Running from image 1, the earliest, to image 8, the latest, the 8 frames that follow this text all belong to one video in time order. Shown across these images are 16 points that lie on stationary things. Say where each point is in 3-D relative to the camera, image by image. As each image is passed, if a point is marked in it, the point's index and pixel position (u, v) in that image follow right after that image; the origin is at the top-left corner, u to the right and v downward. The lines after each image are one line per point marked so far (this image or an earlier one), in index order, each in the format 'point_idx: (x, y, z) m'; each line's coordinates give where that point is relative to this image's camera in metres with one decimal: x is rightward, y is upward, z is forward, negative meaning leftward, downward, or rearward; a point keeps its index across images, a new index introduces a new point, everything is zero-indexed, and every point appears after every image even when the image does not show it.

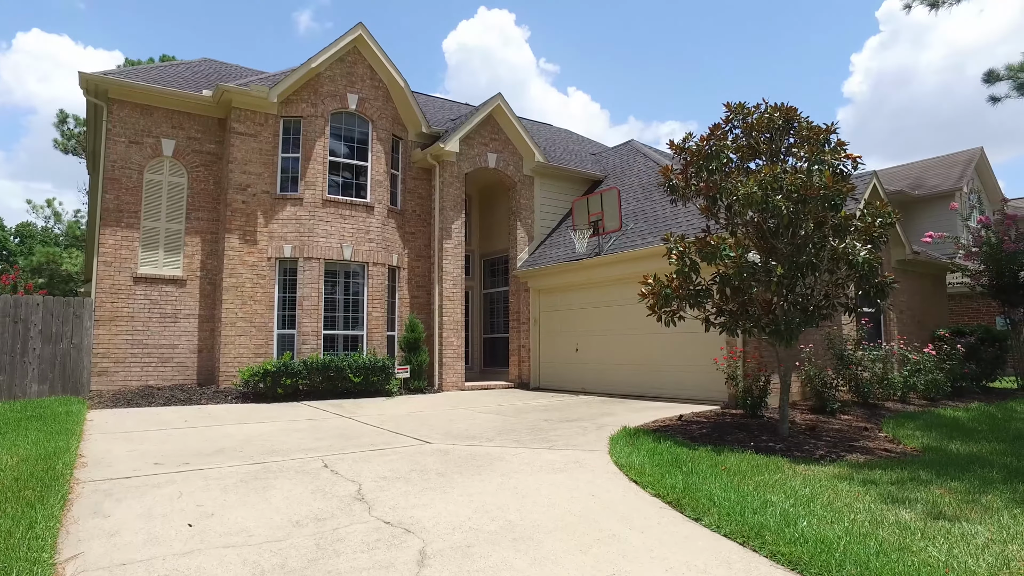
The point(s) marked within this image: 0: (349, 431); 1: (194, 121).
0: (-2.2, -1.9, +8.9) m
1: (-7.0, +3.7, +14.7) m
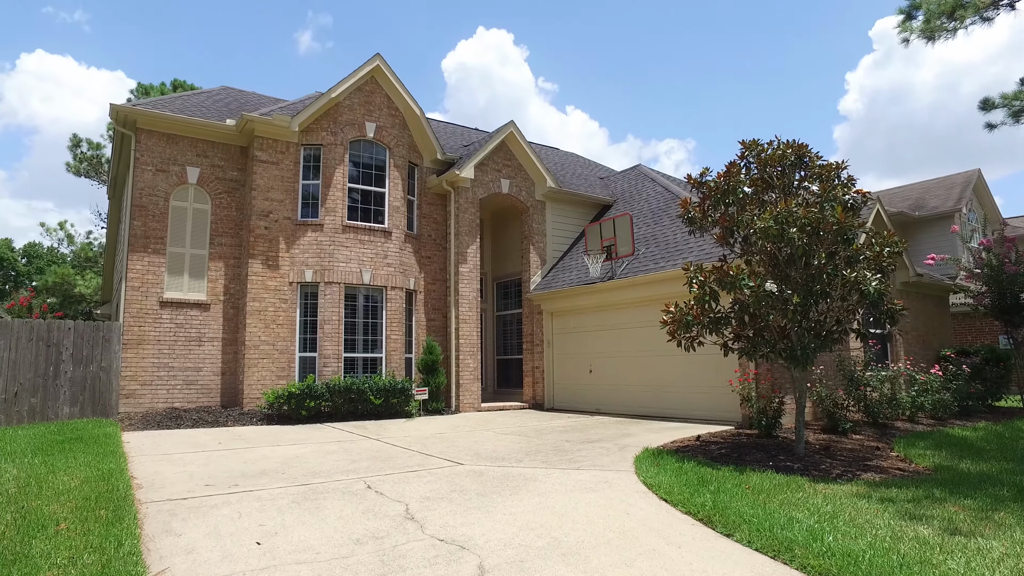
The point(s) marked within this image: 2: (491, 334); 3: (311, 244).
0: (-1.8, -2.3, +9.3) m
1: (-6.7, +3.1, +15.2) m
2: (-0.6, -1.3, +18.7) m
3: (-4.5, +1.0, +15.0) m
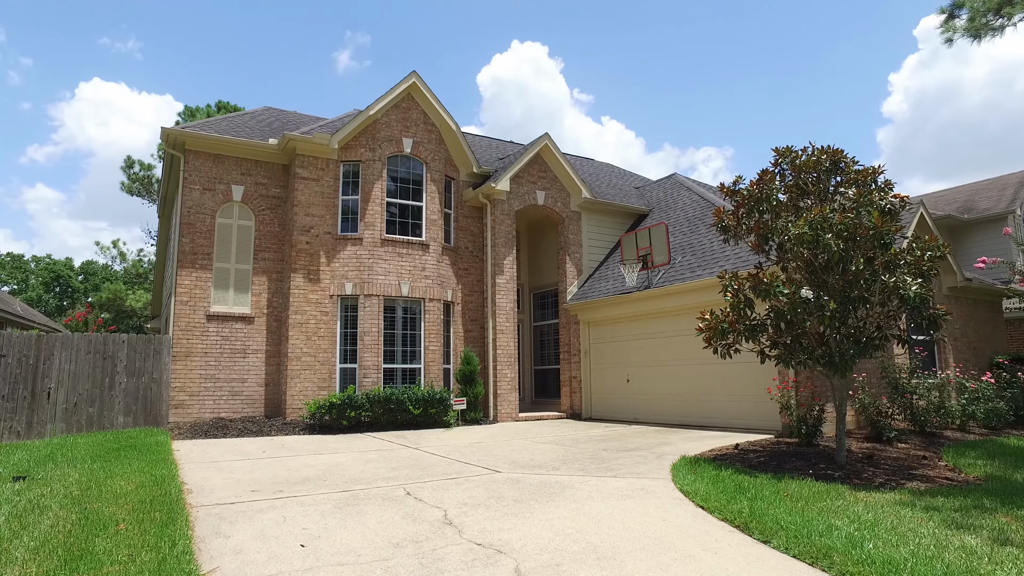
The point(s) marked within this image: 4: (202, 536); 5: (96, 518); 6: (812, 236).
0: (-1.3, -2.4, +9.4) m
1: (-5.9, +2.8, +15.7) m
2: (+0.5, -1.6, +18.8) m
3: (-3.7, +0.7, +15.3) m
4: (-2.5, -2.0, +5.3) m
5: (-3.3, -1.9, +5.4) m
6: (+3.3, +0.6, +7.2) m
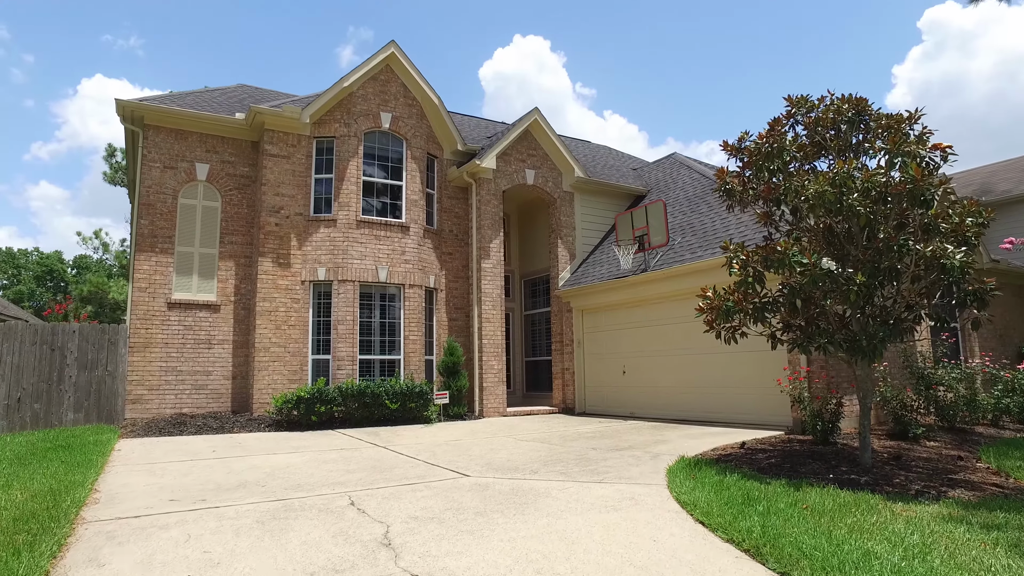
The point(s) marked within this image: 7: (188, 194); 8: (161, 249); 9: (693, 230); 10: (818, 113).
0: (-1.6, -2.2, +8.3) m
1: (-6.2, +3.1, +14.5) m
2: (+0.2, -1.2, +17.7) m
3: (-4.0, +1.0, +14.2) m
4: (-2.8, -1.7, +4.2) m
5: (-3.7, -1.6, +4.3) m
6: (+2.9, +0.8, +6.0) m
7: (-6.8, +2.0, +14.1) m
8: (-7.2, +0.8, +13.7) m
9: (+3.6, +1.2, +13.4) m
10: (+3.1, +1.8, +6.8) m
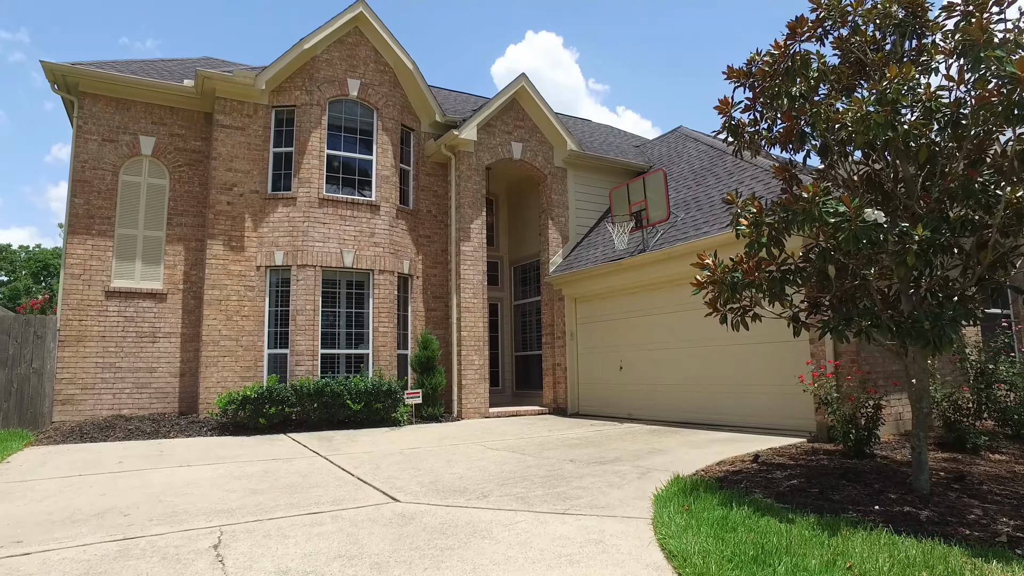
0: (-2.0, -1.9, +6.7) m
1: (-6.5, +3.4, +13.0) m
2: (-0.1, -0.9, +16.1) m
3: (-4.4, +1.3, +12.6) m
4: (-3.3, -1.5, +2.7) m
5: (-4.2, -1.4, +2.7) m
6: (+2.4, +1.1, +4.4) m
7: (-7.2, +2.2, +12.6) m
8: (-7.5, +1.0, +12.2) m
9: (+3.3, +1.5, +11.7) m
10: (+2.6, +2.0, +5.1) m
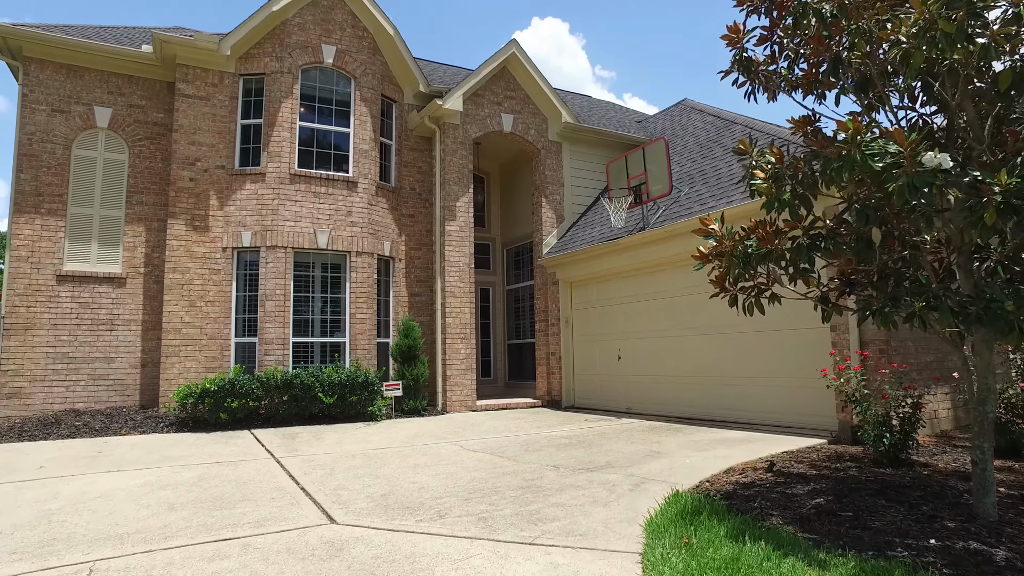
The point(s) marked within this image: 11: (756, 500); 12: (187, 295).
0: (-2.3, -1.7, +5.8) m
1: (-6.7, +3.6, +12.0) m
2: (-0.3, -0.6, +15.1) m
3: (-4.6, +1.5, +11.6) m
4: (-3.6, -1.4, +1.7) m
5: (-4.5, -1.3, +1.8) m
6: (+2.1, +1.3, +3.3) m
7: (-7.4, +2.5, +11.6) m
8: (-7.7, +1.3, +11.2) m
9: (+3.0, +1.8, +10.7) m
10: (+2.3, +2.2, +4.0) m
11: (+1.6, -1.4, +4.4) m
12: (-5.4, -0.1, +11.2) m
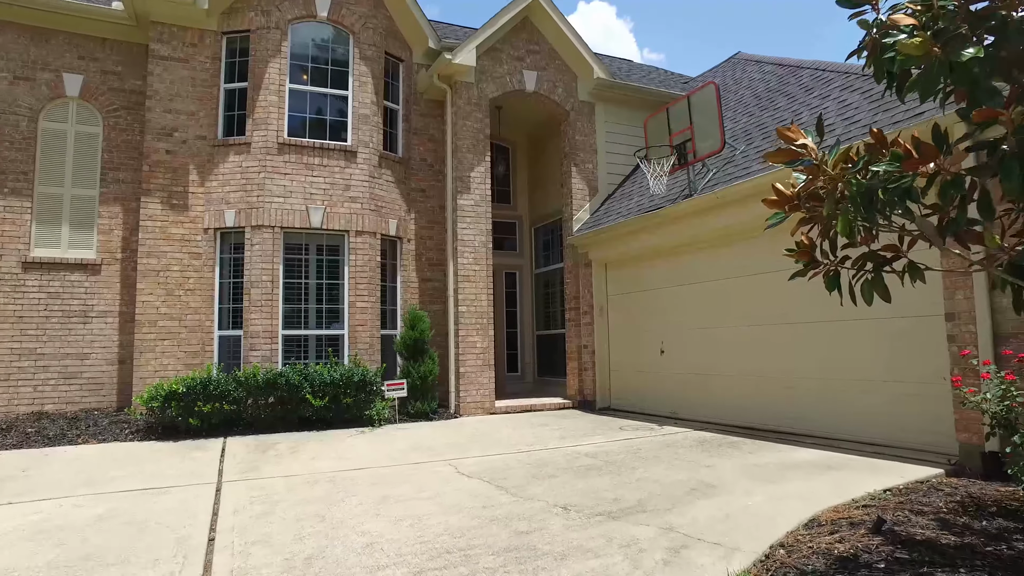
0: (-2.4, -1.6, +4.3) m
1: (-6.4, +3.8, +10.7) m
2: (+0.3, -0.3, +13.4) m
3: (-4.2, +1.8, +10.2) m
4: (-4.0, -1.4, +0.3) m
5: (-4.8, -1.3, +0.4) m
6: (+1.8, +1.4, +1.4) m
7: (-7.1, +2.7, +10.4) m
8: (-7.4, +1.5, +10.0) m
9: (+3.3, +2.0, +8.7) m
10: (+2.1, +2.4, +2.1) m
11: (+1.4, -1.2, +2.6) m
12: (-5.1, +0.1, +9.9) m
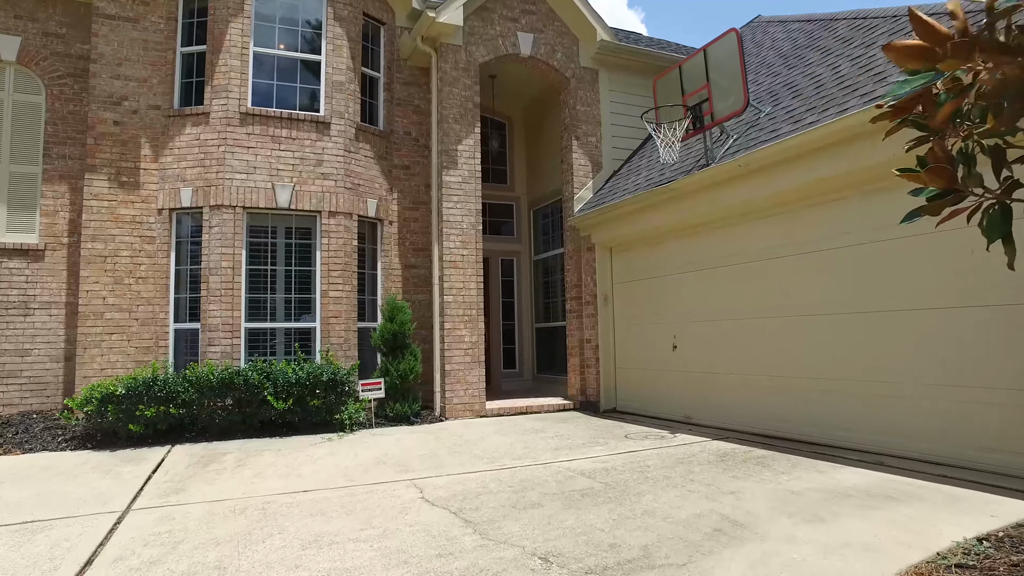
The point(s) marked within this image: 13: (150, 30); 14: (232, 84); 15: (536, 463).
0: (-2.6, -1.5, +3.1) m
1: (-6.5, +4.0, +9.6) m
2: (+0.3, 0.0, +12.2) m
3: (-4.4, +1.9, +9.1) m
4: (-4.2, -1.3, -0.8) m
5: (-5.1, -1.2, -0.7) m
6: (+1.6, +1.5, +0.2) m
7: (-7.2, +2.9, +9.3) m
8: (-7.6, +1.6, +9.0) m
9: (+3.1, +2.2, +7.5) m
10: (+1.8, +2.5, +0.9) m
11: (+1.2, -1.1, +1.4) m
12: (-5.3, +0.2, +8.8) m
13: (-5.0, +3.6, +9.3) m
14: (-3.8, +2.8, +9.2) m
15: (+0.2, -1.6, +6.0) m
